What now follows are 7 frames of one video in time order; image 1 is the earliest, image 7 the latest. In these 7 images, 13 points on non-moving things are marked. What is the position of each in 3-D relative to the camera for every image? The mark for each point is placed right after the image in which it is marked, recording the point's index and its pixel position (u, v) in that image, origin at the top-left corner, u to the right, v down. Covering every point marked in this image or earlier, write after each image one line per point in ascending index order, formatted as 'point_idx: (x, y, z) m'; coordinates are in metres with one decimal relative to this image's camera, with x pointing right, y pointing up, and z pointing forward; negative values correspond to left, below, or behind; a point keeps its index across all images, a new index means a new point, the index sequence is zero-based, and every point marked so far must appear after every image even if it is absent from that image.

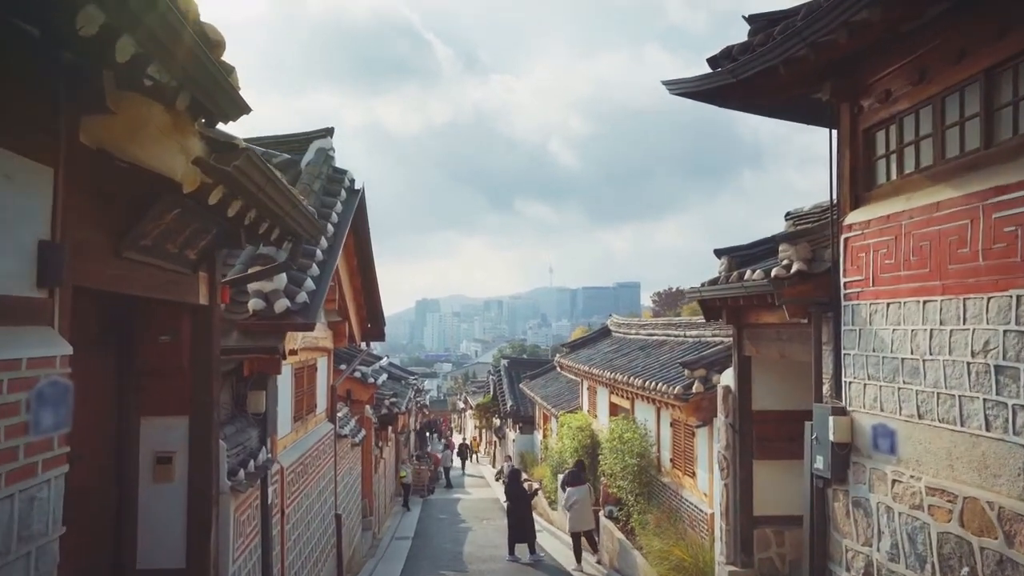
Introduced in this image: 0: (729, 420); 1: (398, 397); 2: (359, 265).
0: (+2.3, -1.4, +7.0) m
1: (-3.3, -3.1, +19.1) m
2: (-2.1, +0.3, +9.2) m
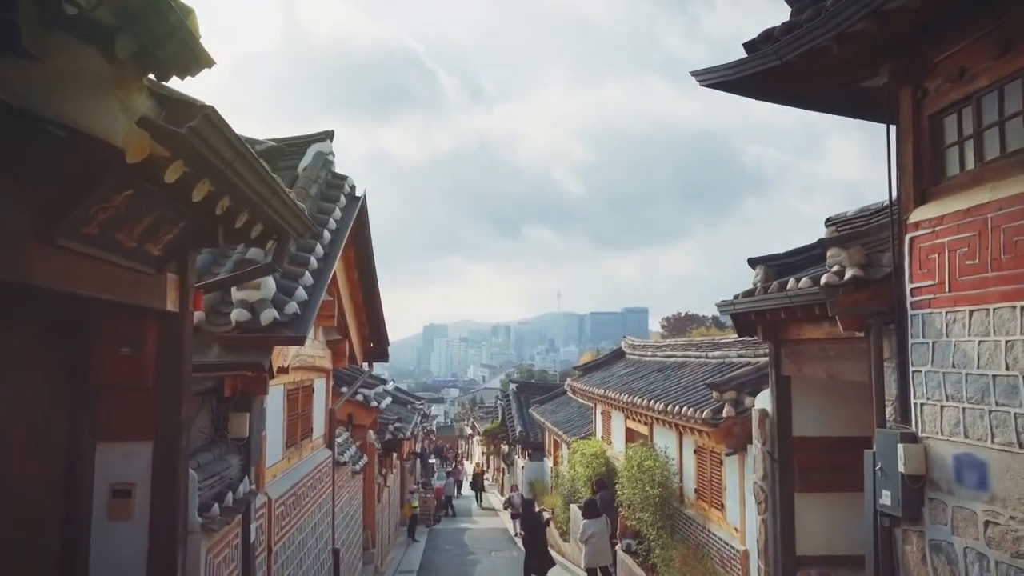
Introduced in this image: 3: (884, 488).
0: (+2.4, -1.5, +6.3) m
1: (-3.0, -3.7, +18.4) m
2: (-2.0, +0.1, +8.6) m
3: (+2.4, -1.3, +4.3) m
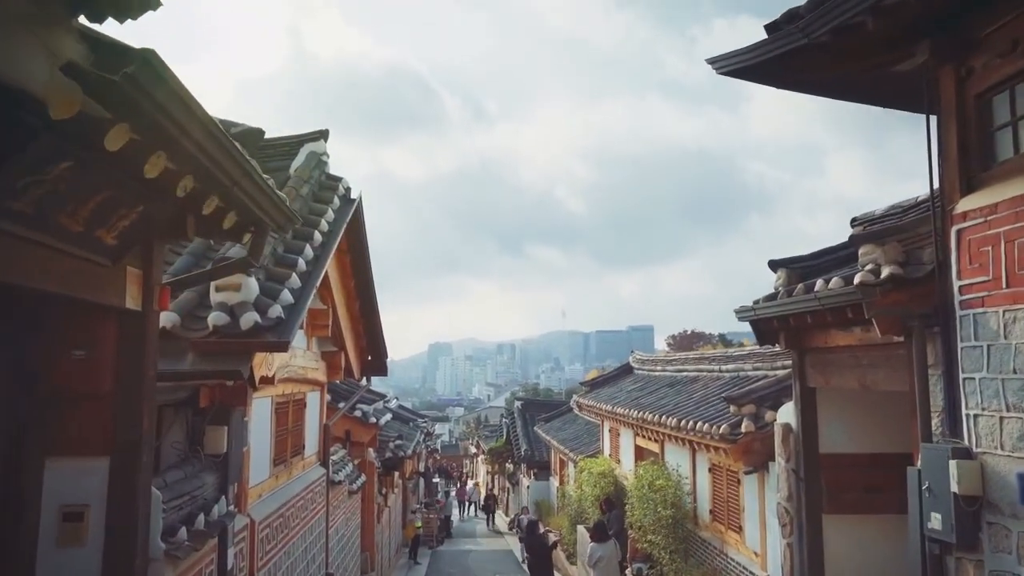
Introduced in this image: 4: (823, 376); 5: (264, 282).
0: (+2.4, -1.5, +5.8) m
1: (-2.9, -4.1, +17.9) m
2: (-1.9, 0.0, +8.2) m
3: (+2.4, -1.3, +3.8) m
4: (+2.6, -0.7, +5.5) m
5: (-1.8, 0.0, +4.9) m
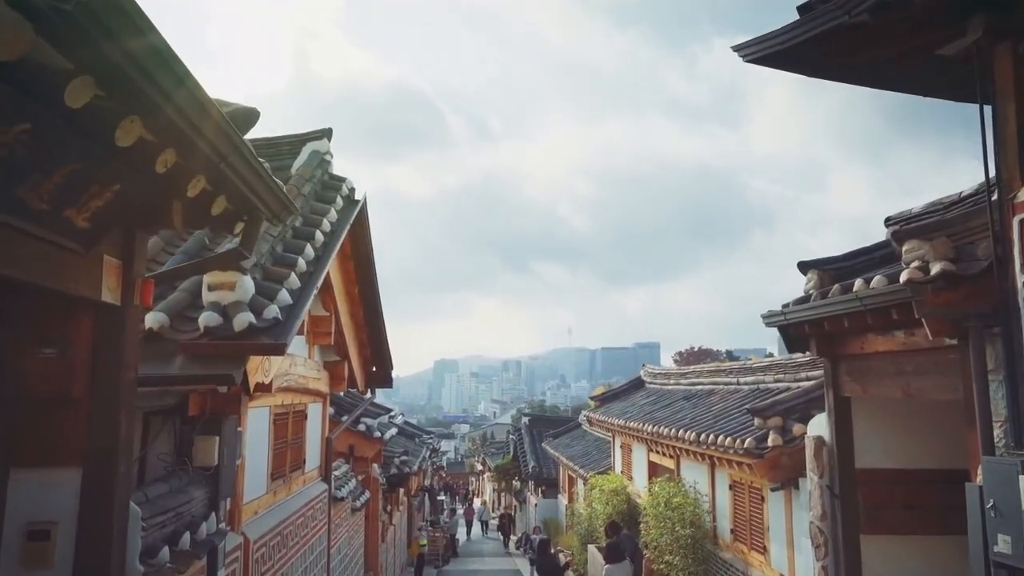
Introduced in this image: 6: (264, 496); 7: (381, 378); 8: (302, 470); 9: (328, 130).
0: (+2.6, -1.6, +5.4) m
1: (-2.7, -4.4, +17.4) m
2: (-1.8, -0.1, +7.9) m
3: (+2.5, -1.2, +3.4) m
4: (+2.7, -0.8, +5.2) m
5: (-1.7, 0.0, +4.6) m
6: (-2.1, -1.8, +5.6) m
7: (-1.8, -1.2, +9.0) m
8: (-2.2, -1.9, +7.0) m
9: (-1.9, +1.6, +7.0) m
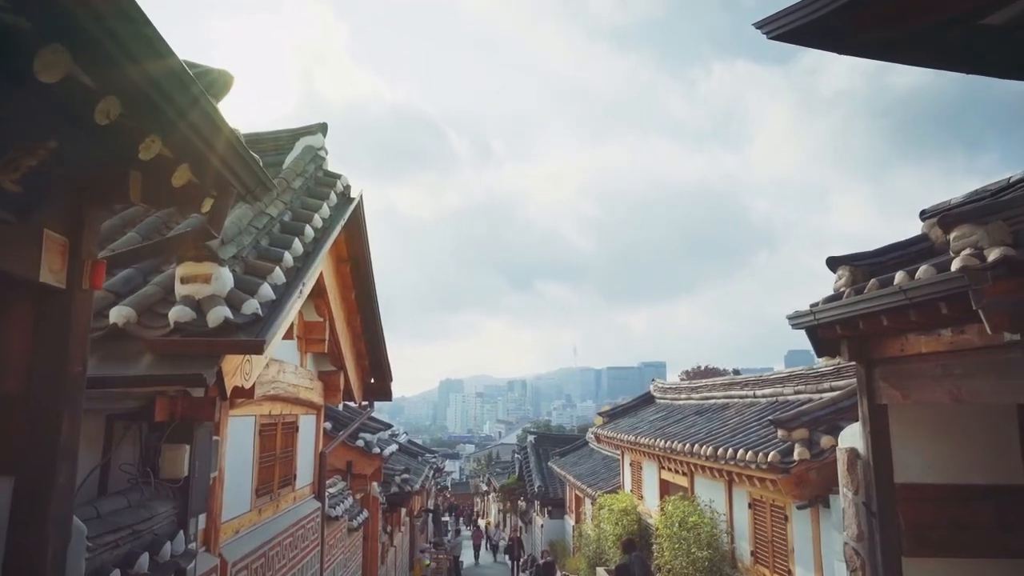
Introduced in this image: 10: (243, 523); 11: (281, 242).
0: (+2.6, -1.6, +5.0) m
1: (-2.6, -4.7, +16.9) m
2: (-1.7, -0.1, +7.5) m
3: (+2.5, -1.2, +2.9) m
4: (+2.7, -0.7, +4.7) m
5: (-1.7, +0.1, +4.2) m
6: (-2.1, -1.8, +5.2) m
7: (-1.7, -1.3, +8.6) m
8: (-2.2, -1.9, +6.5) m
9: (-1.9, +1.6, +6.6) m
10: (-2.1, -1.8, +5.1) m
11: (-1.7, +0.3, +4.8) m
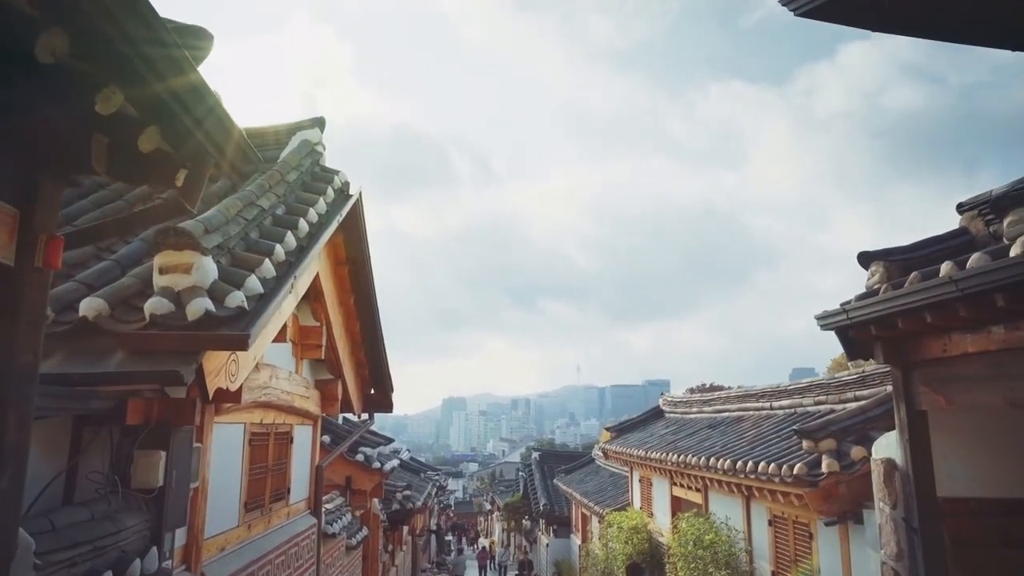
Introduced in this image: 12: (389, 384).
0: (+2.7, -1.5, +4.6) m
1: (-2.4, -5.0, +16.4) m
2: (-1.7, -0.2, +7.1) m
3: (+2.6, -1.1, +2.6) m
4: (+2.8, -0.7, +4.3) m
5: (-1.6, +0.1, +3.8) m
6: (-2.0, -1.7, +4.8) m
7: (-1.6, -1.4, +8.2) m
8: (-2.1, -2.0, +6.1) m
9: (-1.8, +1.6, +6.3) m
10: (-2.0, -1.8, +4.7) m
11: (-1.6, +0.4, +4.5) m
12: (-1.5, -1.1, +8.1) m
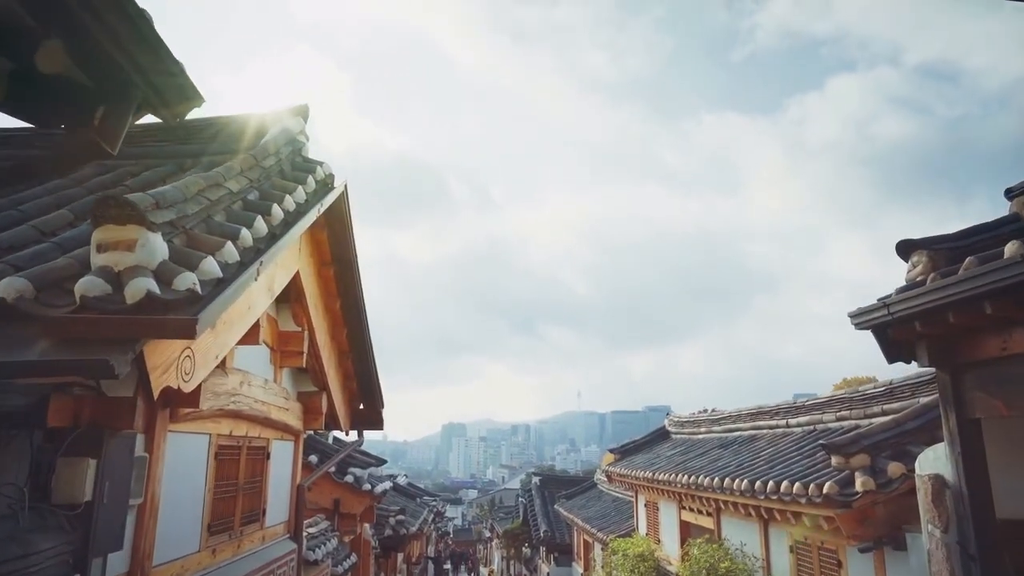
0: (+2.6, -1.5, +4.0) m
1: (-2.4, -5.4, +15.7) m
2: (-1.7, -0.2, +6.6) m
3: (+2.6, -1.0, +2.0) m
4: (+2.8, -0.6, +3.8) m
5: (-1.7, +0.2, +3.3) m
6: (-2.0, -1.7, +4.2) m
7: (-1.6, -1.5, +7.6) m
8: (-2.1, -2.0, +5.5) m
9: (-1.8, +1.6, +5.9) m
10: (-2.0, -1.7, +4.1) m
11: (-1.6, +0.4, +4.0) m
12: (-1.5, -1.2, +7.6) m
